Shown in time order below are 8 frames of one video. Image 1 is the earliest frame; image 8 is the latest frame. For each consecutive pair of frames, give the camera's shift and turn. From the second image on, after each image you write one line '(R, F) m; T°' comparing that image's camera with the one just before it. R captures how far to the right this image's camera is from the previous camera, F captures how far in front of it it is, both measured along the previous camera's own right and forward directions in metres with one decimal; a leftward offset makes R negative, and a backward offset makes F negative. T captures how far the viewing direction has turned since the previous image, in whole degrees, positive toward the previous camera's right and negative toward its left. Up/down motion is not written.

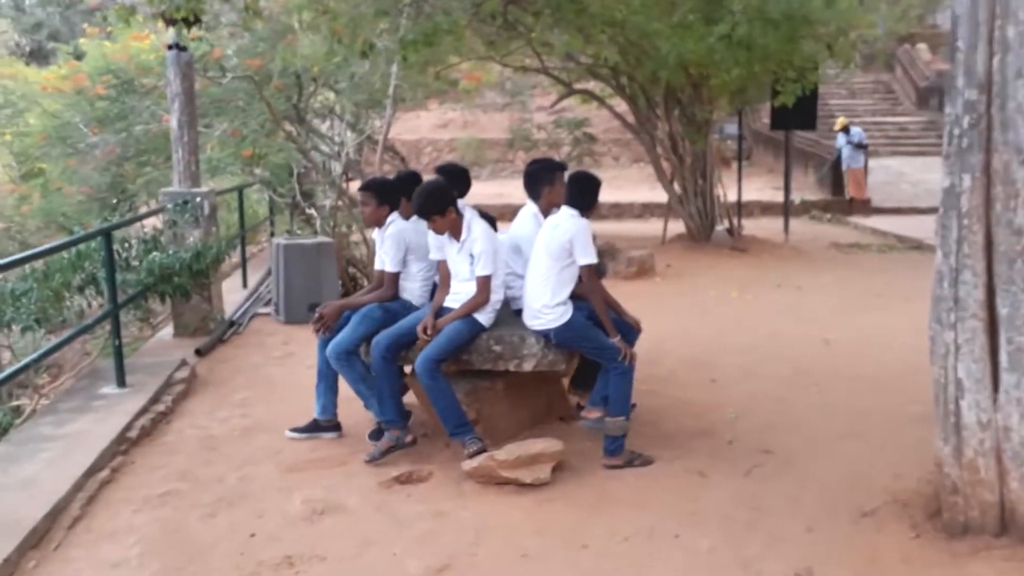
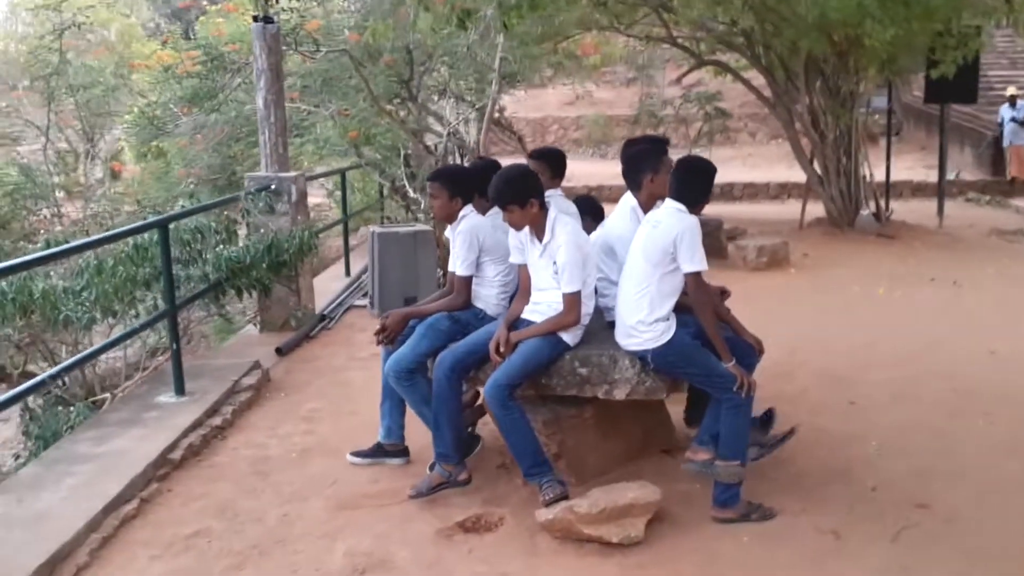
(+0.2, +0.8) m; -7°
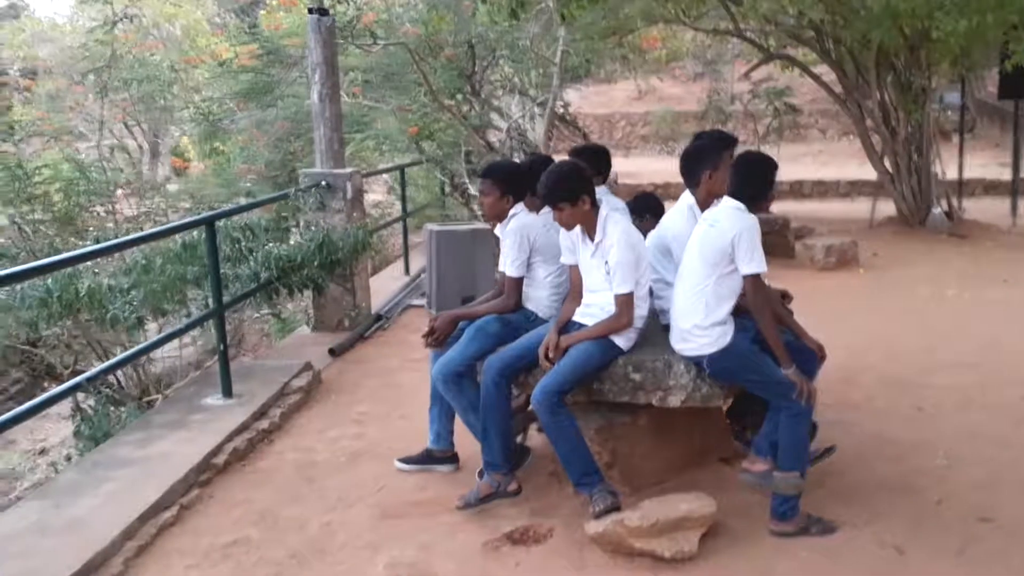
(+0.1, +0.2) m; -3°
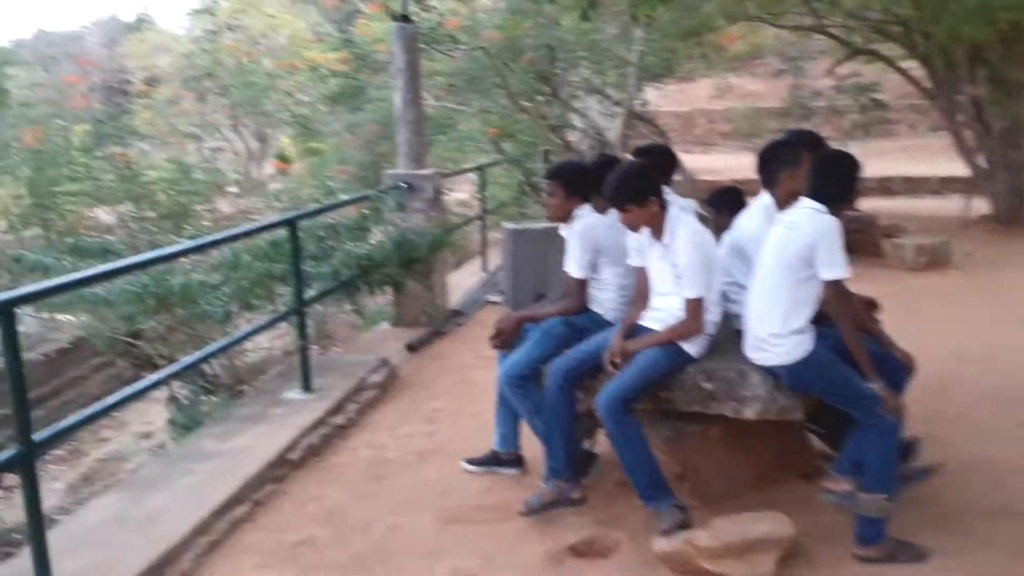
(0.0, +0.1) m; -4°
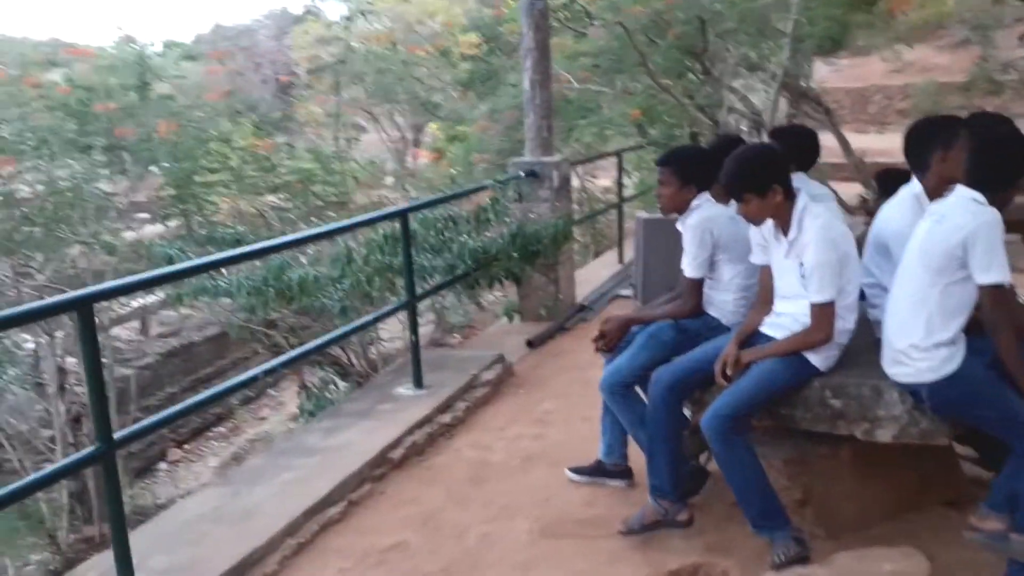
(+0.2, +0.3) m; -9°
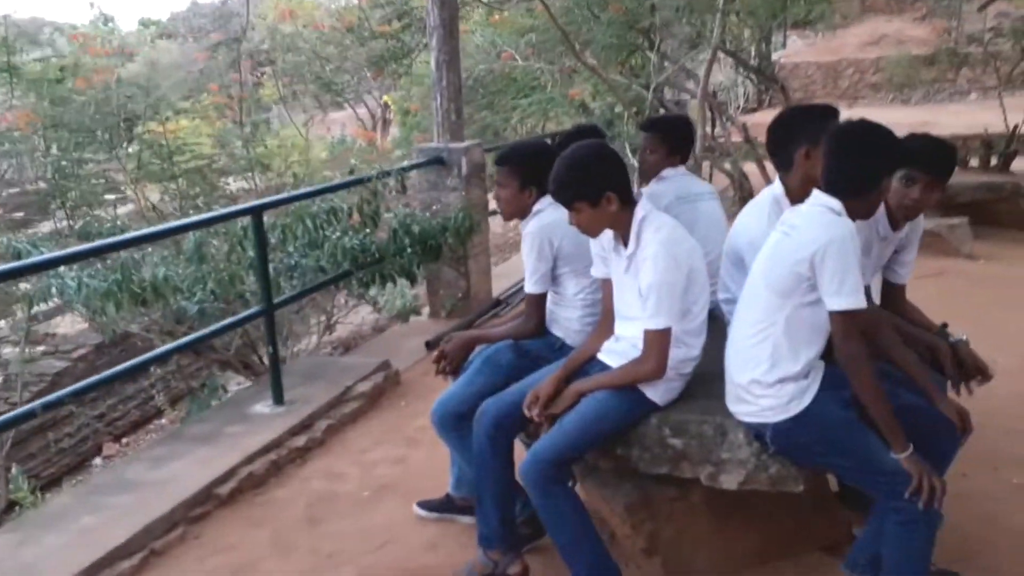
(+0.5, +0.4) m; 0°
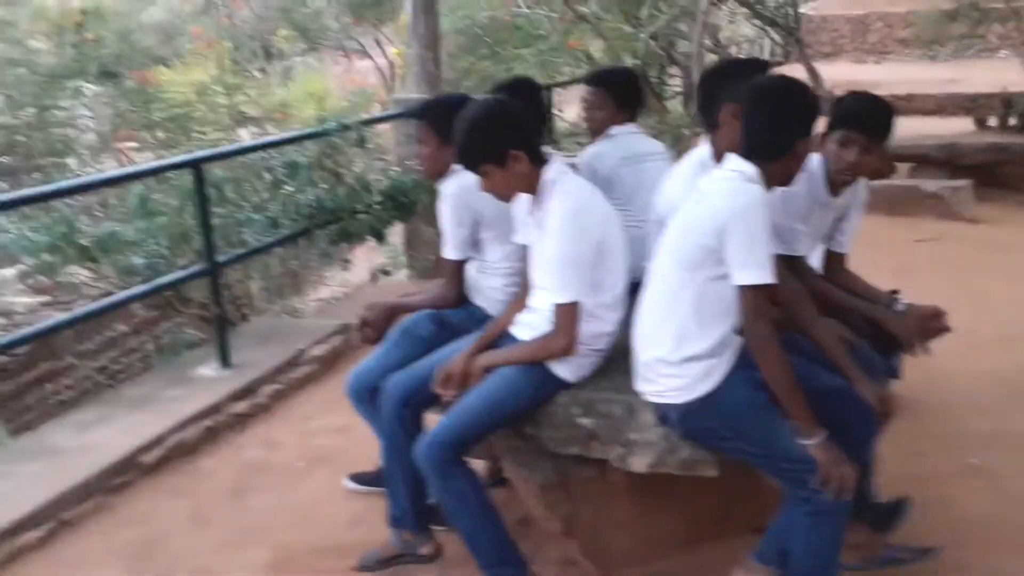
(+0.3, +0.2) m; -2°
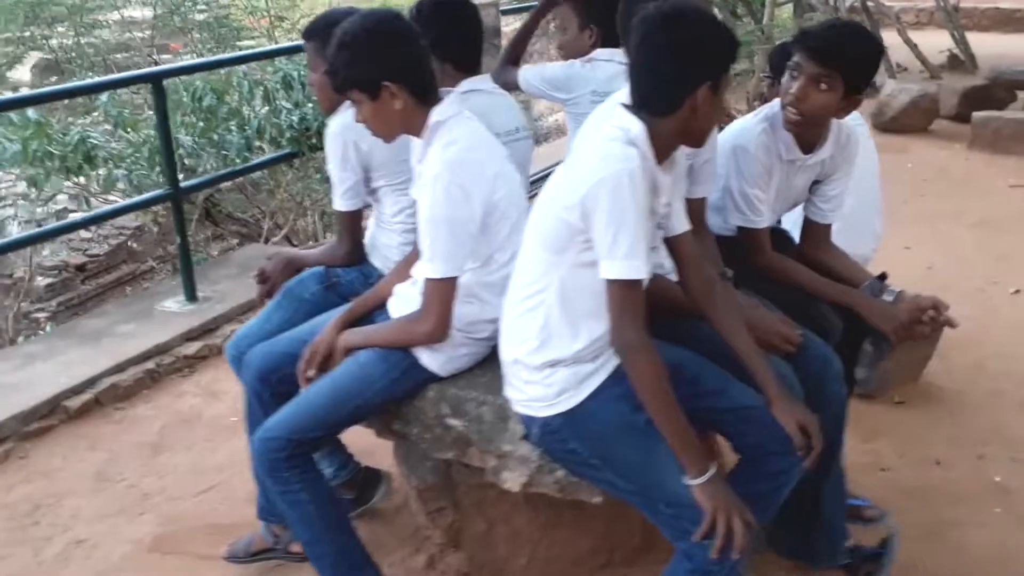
(+0.6, +0.5) m; -8°
